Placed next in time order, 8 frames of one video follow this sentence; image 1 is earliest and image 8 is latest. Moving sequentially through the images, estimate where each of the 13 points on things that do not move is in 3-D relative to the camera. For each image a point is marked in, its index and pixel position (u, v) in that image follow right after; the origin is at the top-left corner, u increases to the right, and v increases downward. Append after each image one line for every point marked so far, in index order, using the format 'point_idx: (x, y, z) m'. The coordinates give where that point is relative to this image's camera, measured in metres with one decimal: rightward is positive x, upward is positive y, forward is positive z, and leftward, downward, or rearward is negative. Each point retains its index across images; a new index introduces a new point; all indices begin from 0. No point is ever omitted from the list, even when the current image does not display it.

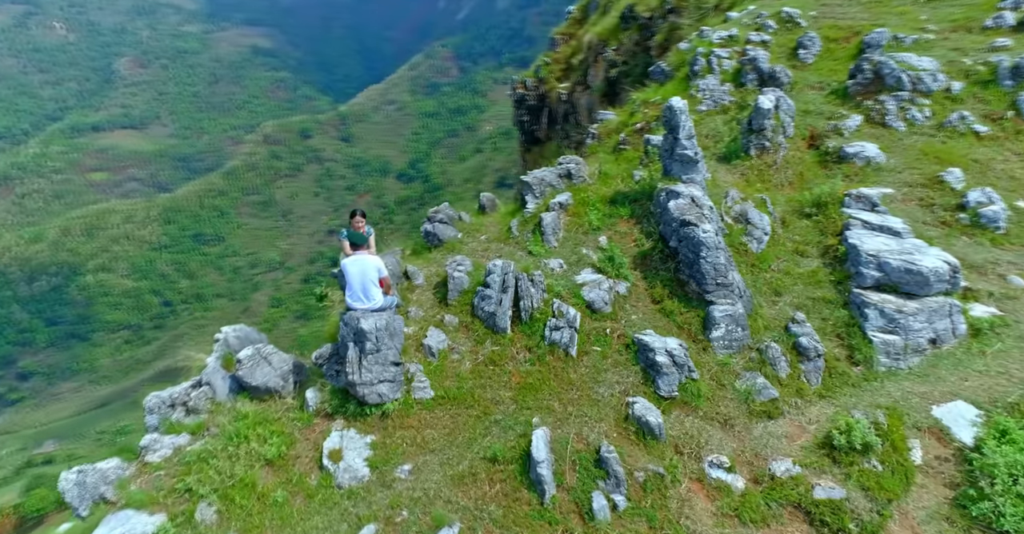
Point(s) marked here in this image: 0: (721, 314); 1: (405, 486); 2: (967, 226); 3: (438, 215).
0: (+3.5, -0.8, +10.0) m
1: (-1.4, -2.9, +8.0) m
2: (+10.3, +0.9, +13.6) m
3: (-1.7, +1.1, +13.5) m
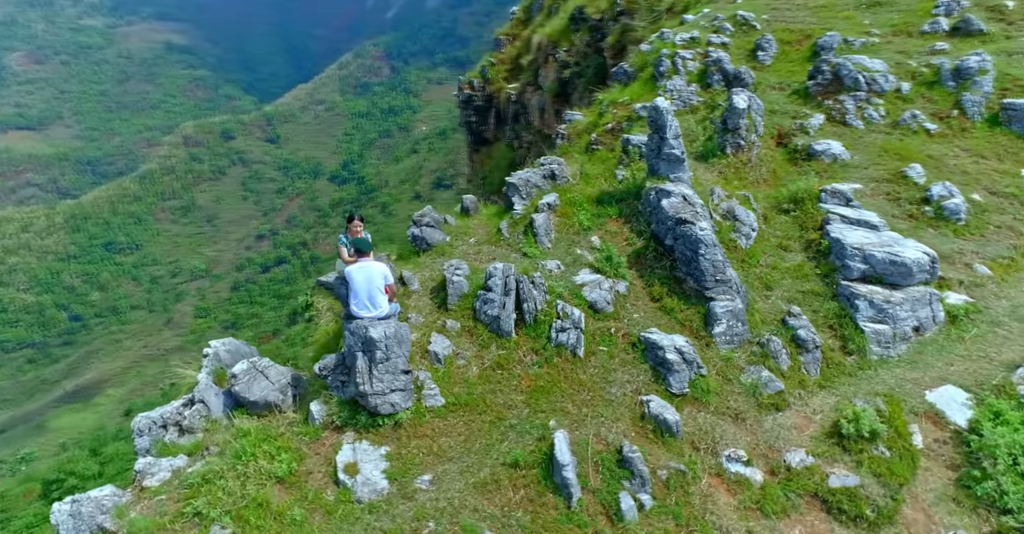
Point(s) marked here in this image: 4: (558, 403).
0: (+3.6, -0.7, +10.2) m
1: (-1.1, -2.9, +7.7) m
2: (+10.0, +1.2, +14.3) m
3: (-1.9, +1.0, +13.3) m
4: (+0.7, -2.0, +9.0) m
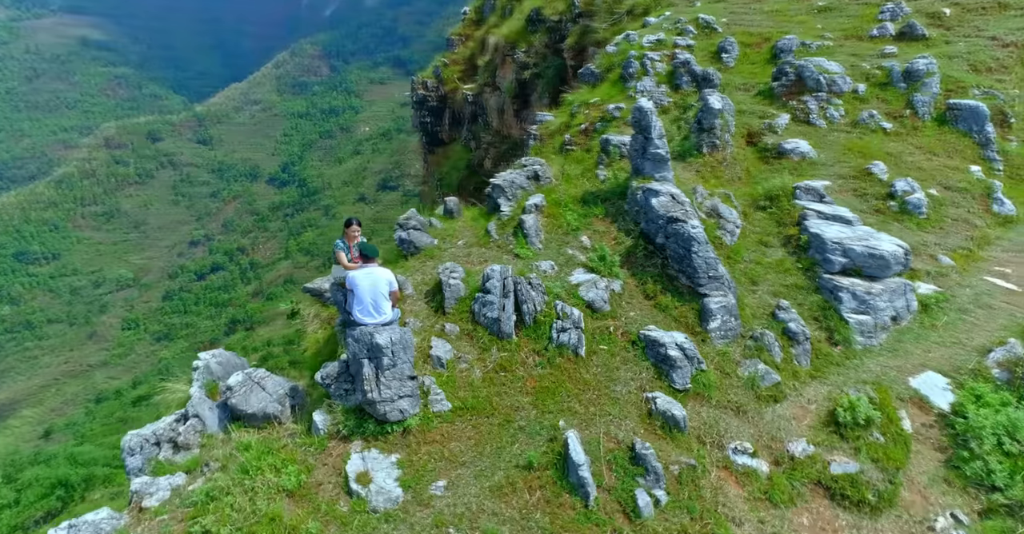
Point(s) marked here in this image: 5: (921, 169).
0: (+3.5, -0.7, +10.4) m
1: (-0.8, -3.0, +7.6) m
2: (+9.6, +1.3, +15.0) m
3: (-2.2, +1.0, +13.1) m
4: (+0.8, -2.0, +9.0) m
5: (+12.0, +2.8, +17.6) m
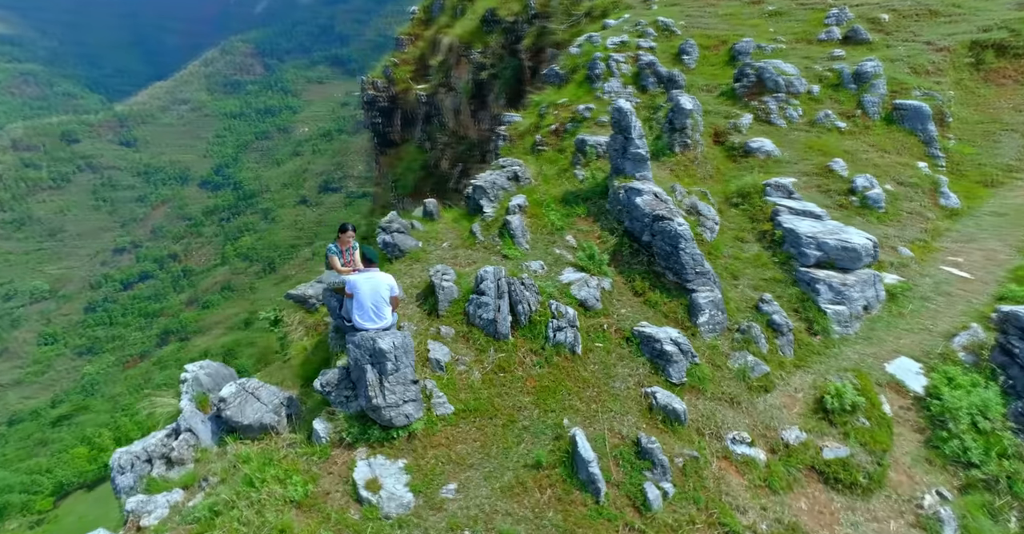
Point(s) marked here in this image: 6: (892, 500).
0: (+3.4, -0.6, +10.7) m
1: (-0.7, -3.0, +7.6) m
2: (+9.1, +1.5, +15.8) m
3: (-2.6, +0.9, +12.9) m
4: (+0.8, -2.0, +9.1) m
5: (+11.2, +3.1, +18.5) m
6: (+5.3, -3.2, +8.3) m
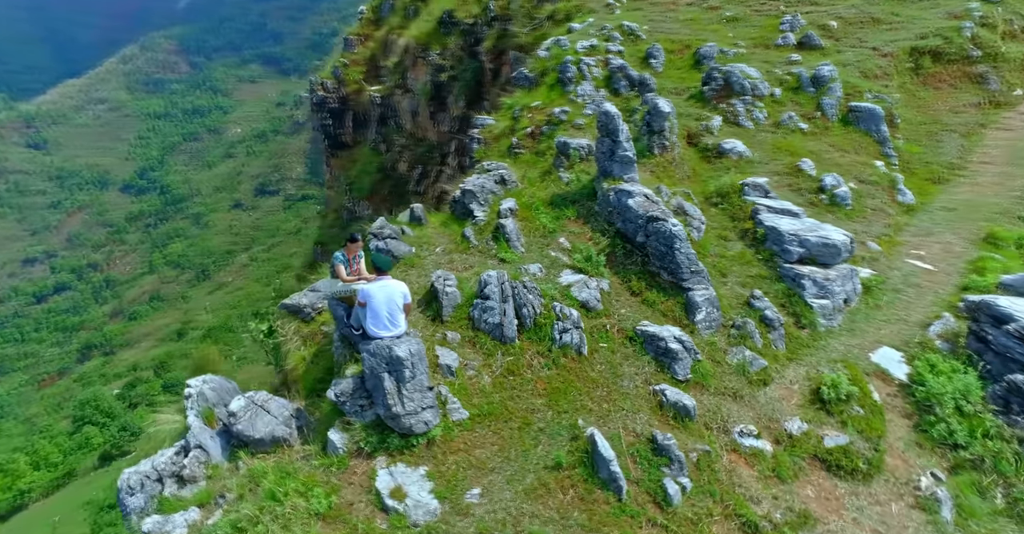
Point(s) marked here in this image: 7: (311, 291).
0: (+3.5, -0.6, +11.0) m
1: (-0.4, -3.1, +7.6) m
2: (+8.7, +1.7, +16.5) m
3: (-2.7, +0.8, +12.8) m
4: (+1.0, -2.1, +9.2) m
5: (+10.5, +3.3, +19.4) m
6: (+5.5, -3.1, +8.8) m
7: (-3.9, -0.5, +11.5) m
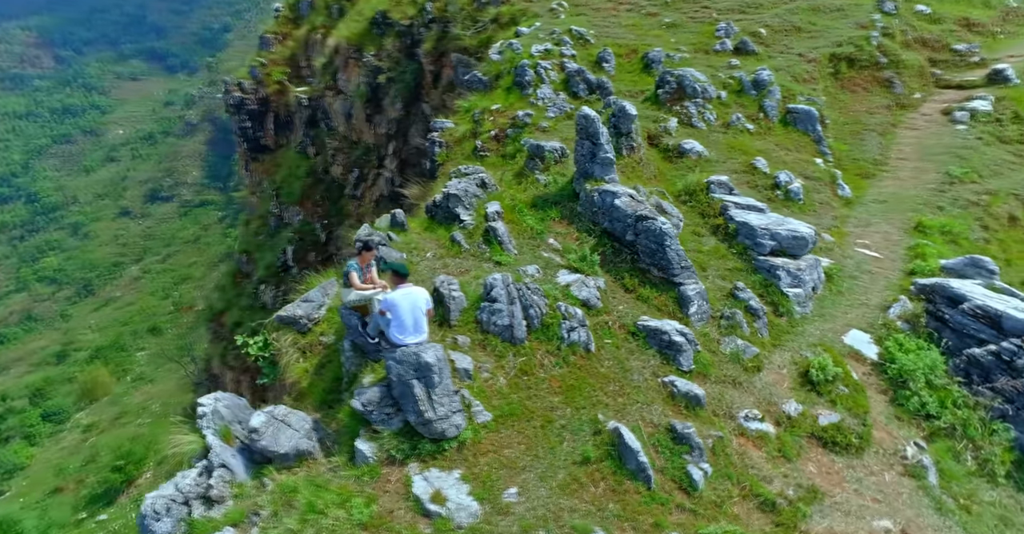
0: (+3.5, -0.5, +11.5) m
1: (+0.2, -3.1, +7.7) m
2: (+7.9, +1.9, +17.6) m
3: (-2.9, +0.6, +12.6) m
4: (+1.3, -2.1, +9.5) m
5: (+9.4, +3.6, +20.7) m
6: (+5.9, -3.0, +9.5) m
7: (-3.9, -0.6, +11.2) m
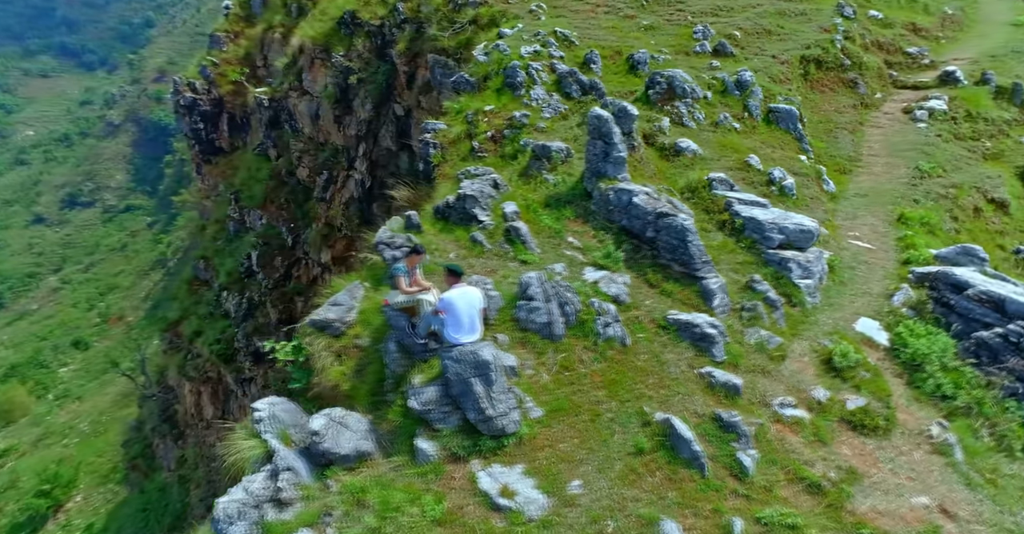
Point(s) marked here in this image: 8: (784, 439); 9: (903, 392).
0: (+4.0, -0.4, +11.9) m
1: (+1.0, -3.1, +7.8) m
2: (+8.0, +2.1, +18.2) m
3: (-2.4, +0.6, +12.6) m
4: (+2.0, -2.0, +9.7) m
5: (+9.3, +3.8, +21.4) m
6: (+6.6, -2.8, +10.0) m
7: (-3.3, -0.7, +11.1) m
8: (+4.3, -2.7, +9.4) m
9: (+7.1, -2.3, +10.9) m
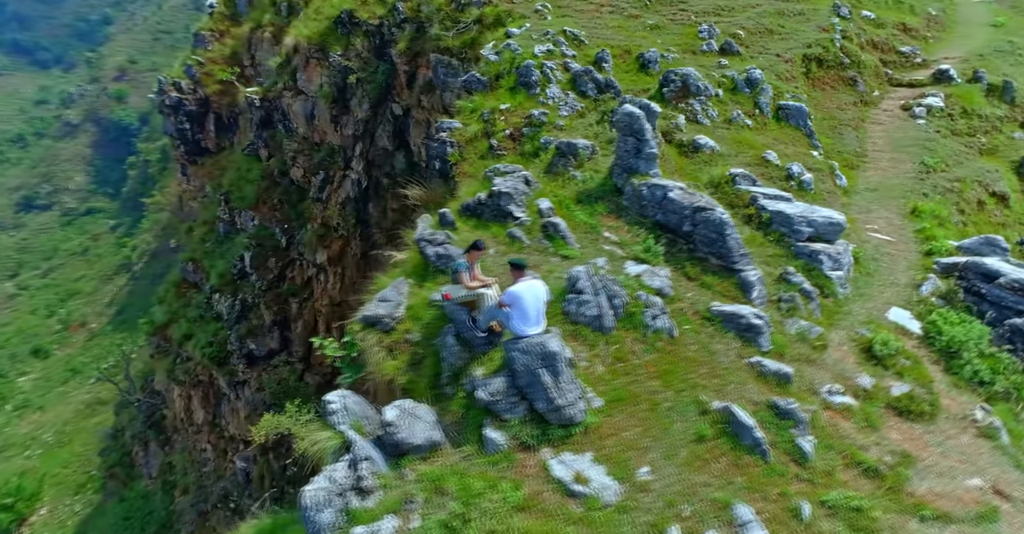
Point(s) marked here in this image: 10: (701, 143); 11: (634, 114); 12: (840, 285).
0: (+4.8, -0.2, +12.1) m
1: (+2.0, -2.9, +8.0) m
2: (+8.8, +2.3, +18.5) m
3: (-1.6, +0.7, +12.6) m
4: (+2.9, -1.8, +9.9) m
5: (+9.9, +4.0, +21.7) m
6: (+7.5, -2.6, +10.2) m
7: (-2.4, -0.6, +11.2) m
8: (+5.2, -2.5, +9.6) m
9: (+8.0, -2.1, +11.2) m
10: (+6.2, +4.0, +19.6) m
11: (+2.9, +3.7, +14.4) m
12: (+7.3, -0.4, +13.4) m
